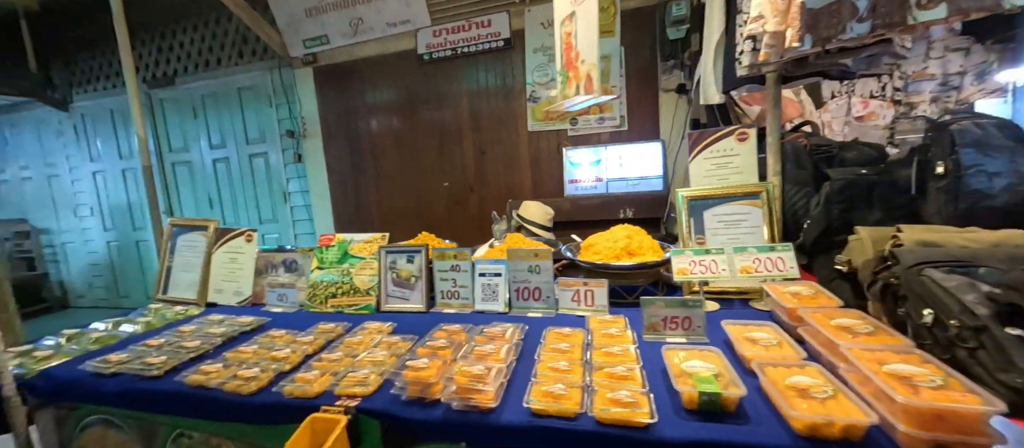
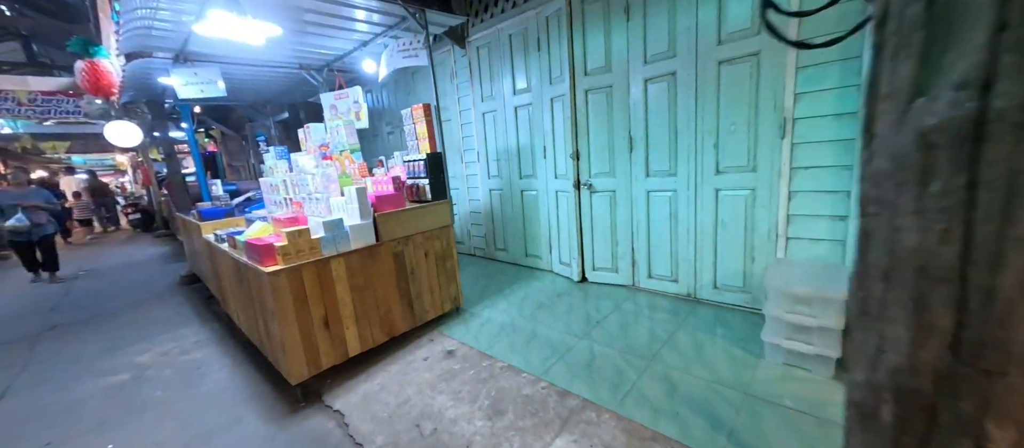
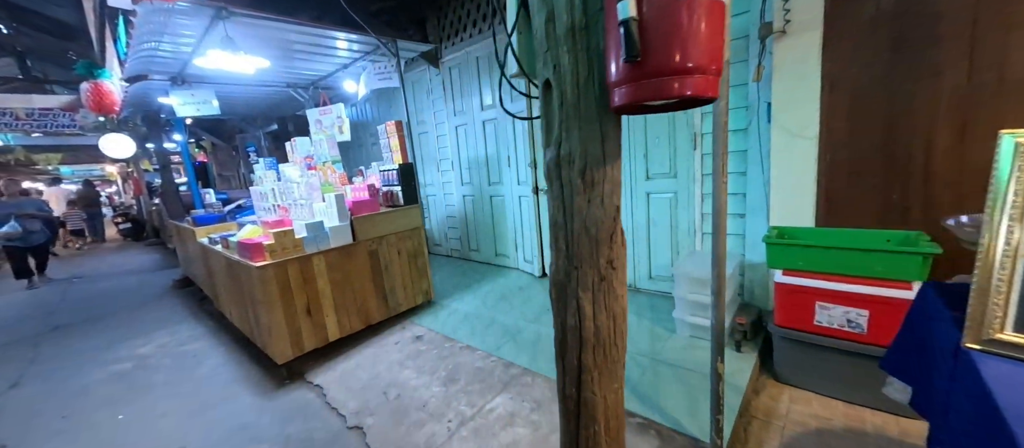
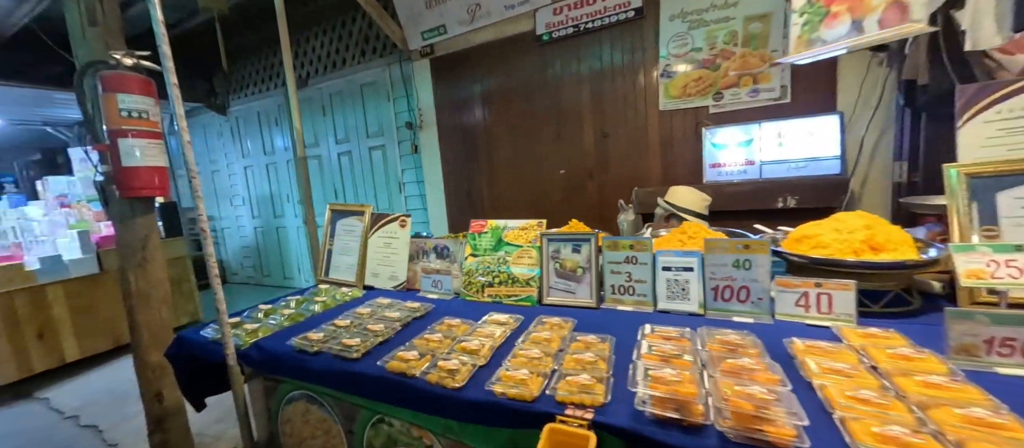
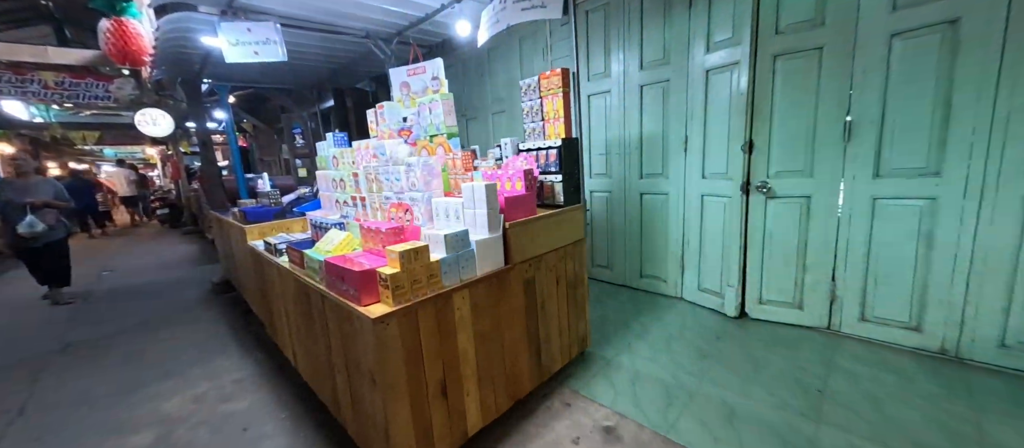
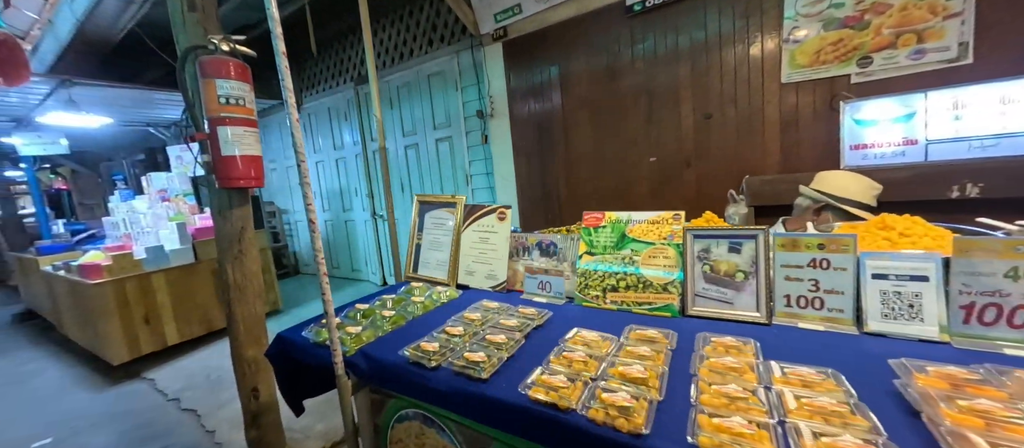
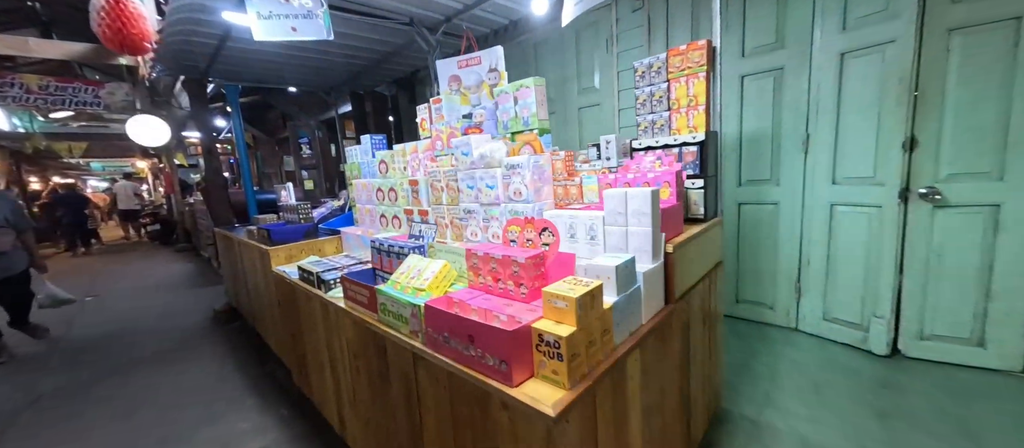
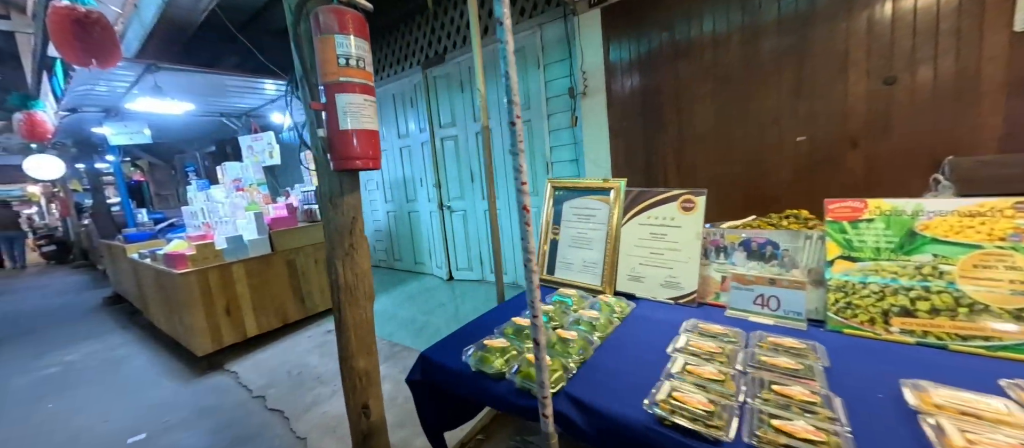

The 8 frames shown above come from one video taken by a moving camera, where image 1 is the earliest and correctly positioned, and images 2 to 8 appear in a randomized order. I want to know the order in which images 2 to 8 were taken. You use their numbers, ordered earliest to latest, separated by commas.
4, 6, 8, 3, 2, 5, 7
